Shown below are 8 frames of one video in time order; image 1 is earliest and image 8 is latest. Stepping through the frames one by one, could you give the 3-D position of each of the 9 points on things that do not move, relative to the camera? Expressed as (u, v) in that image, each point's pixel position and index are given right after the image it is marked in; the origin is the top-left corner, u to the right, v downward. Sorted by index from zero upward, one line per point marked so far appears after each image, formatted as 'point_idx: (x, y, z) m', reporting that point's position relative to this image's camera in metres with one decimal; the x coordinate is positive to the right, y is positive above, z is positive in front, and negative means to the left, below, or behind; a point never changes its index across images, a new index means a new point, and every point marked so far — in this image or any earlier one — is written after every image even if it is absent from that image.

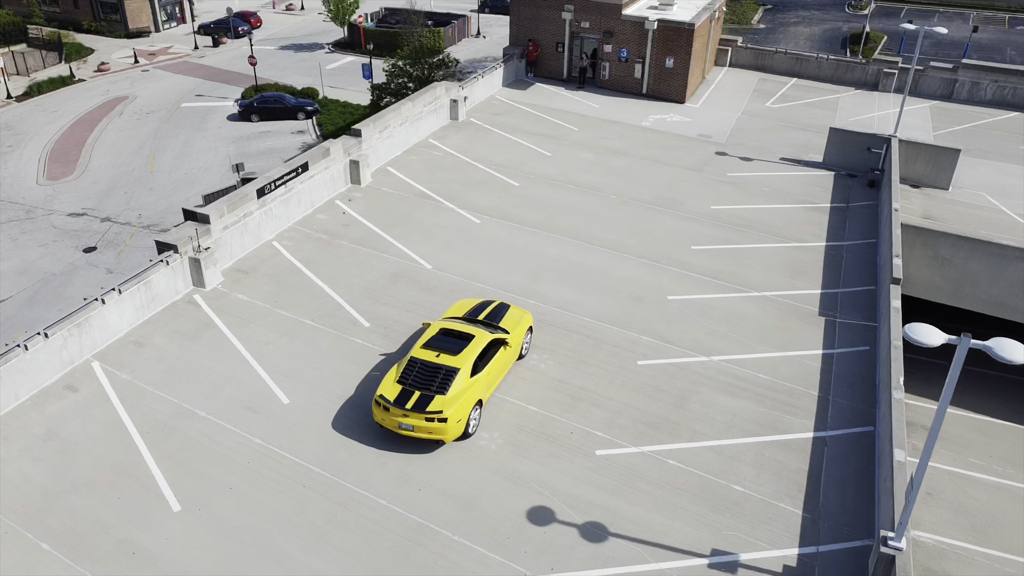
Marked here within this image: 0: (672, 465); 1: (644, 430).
0: (+2.7, -3.0, +13.7) m
1: (+2.4, -2.6, +14.5) m
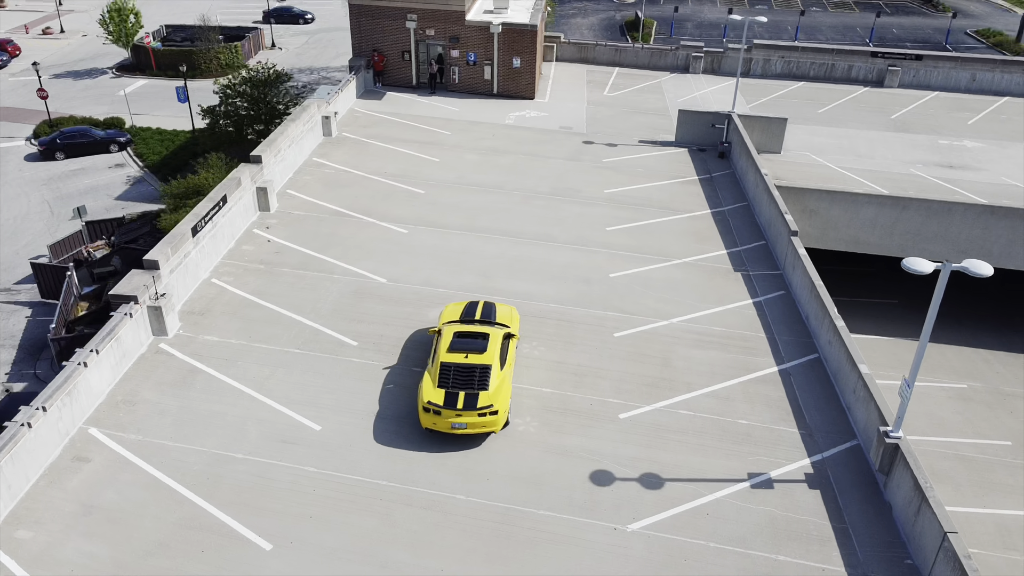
0: (+3.4, -2.5, +15.9) m
1: (+2.8, -2.1, +16.5) m
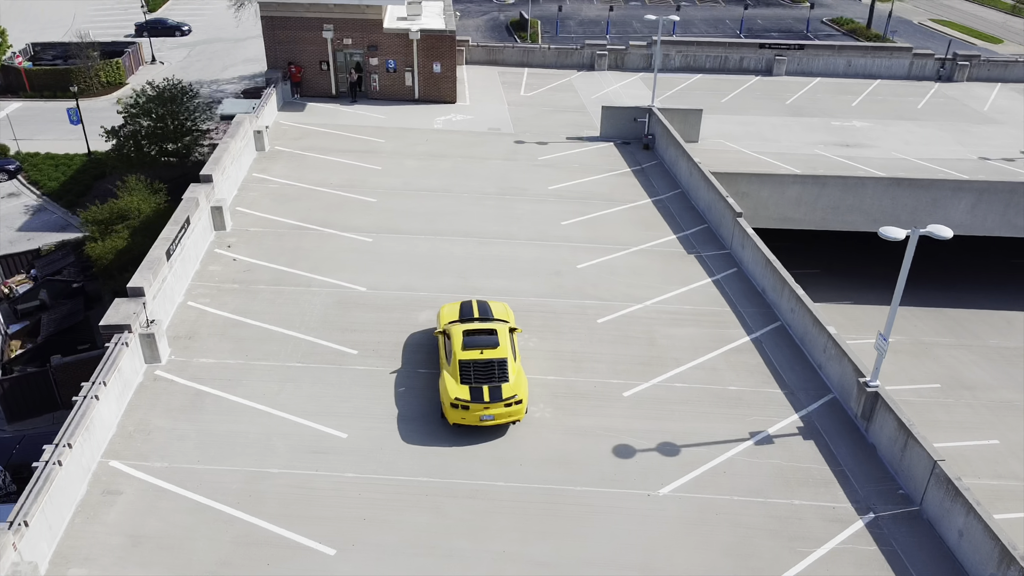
0: (+3.6, -2.1, +17.3) m
1: (+2.9, -1.8, +17.8) m
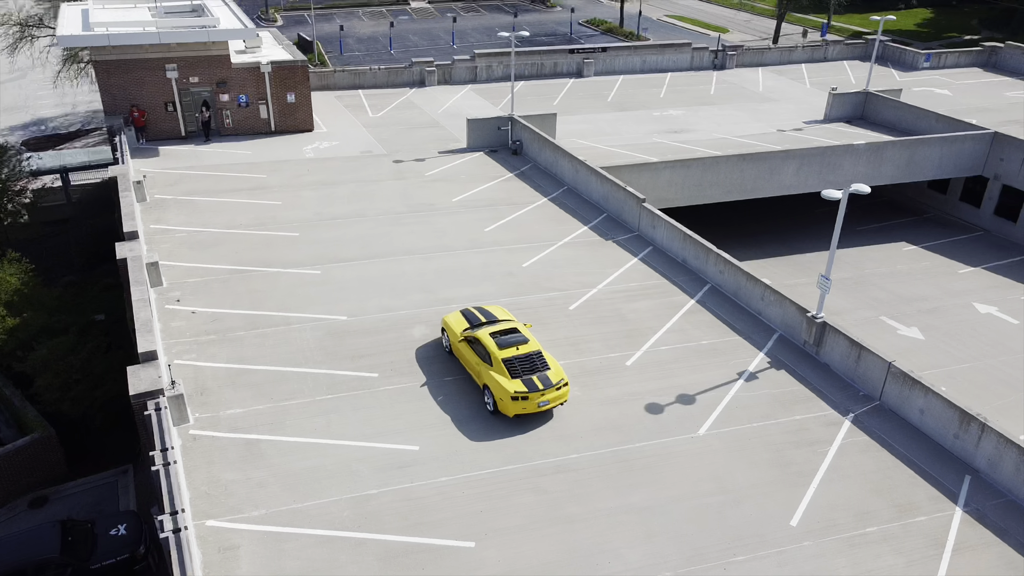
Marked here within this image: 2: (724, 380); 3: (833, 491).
0: (+3.8, -1.5, +20.2) m
1: (+3.0, -1.3, +20.6) m
2: (+5.0, -2.2, +19.1) m
3: (+6.3, -4.0, +15.9) m
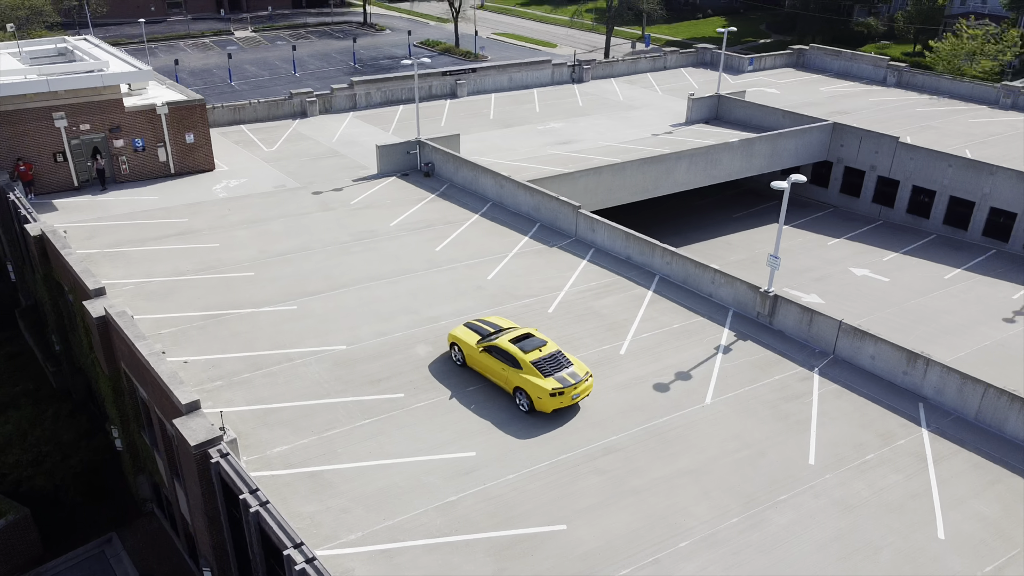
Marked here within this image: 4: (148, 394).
0: (+3.8, -1.4, +22.6) m
1: (+2.8, -1.3, +22.7) m
2: (+5.2, -1.8, +21.8) m
3: (+7.4, -3.4, +18.9) m
4: (-8.6, -2.6, +19.2) m
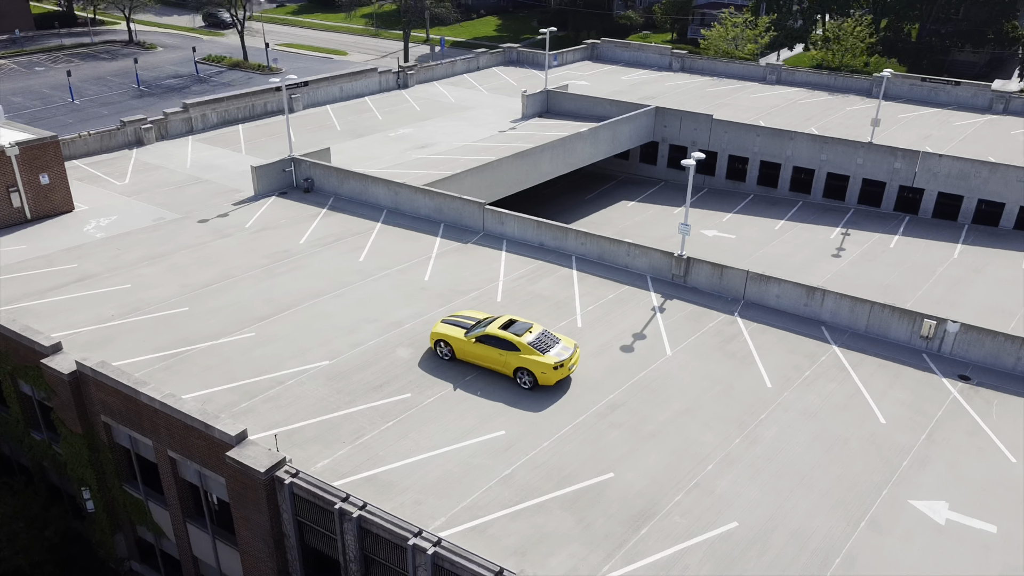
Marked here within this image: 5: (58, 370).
0: (+2.5, -0.7, +25.3) m
1: (+1.6, -0.7, +25.2) m
2: (+4.2, -0.9, +25.0) m
3: (+7.3, -2.1, +22.8) m
4: (-8.2, -3.5, +18.7) m
5: (-10.9, -2.0, +19.5) m
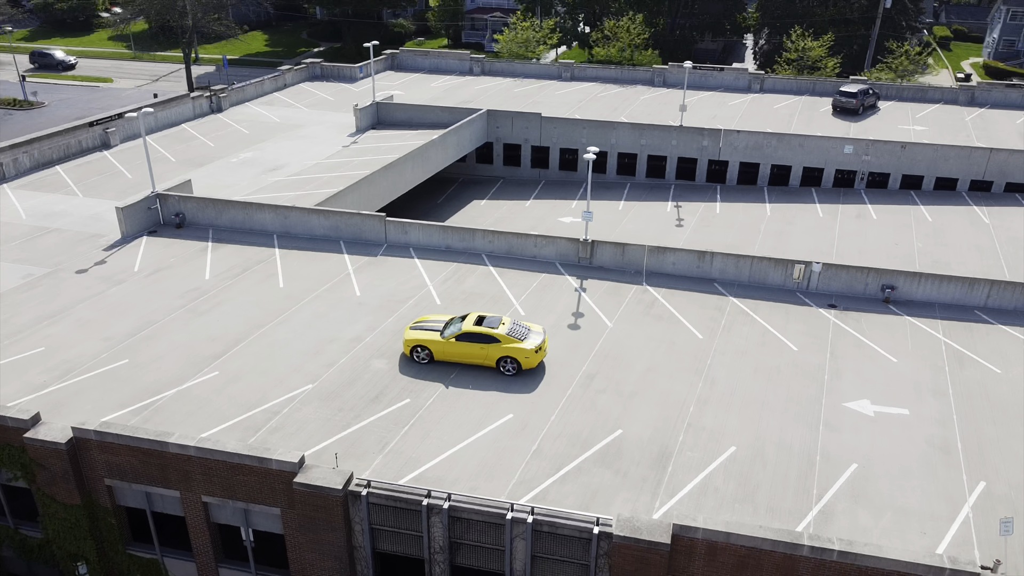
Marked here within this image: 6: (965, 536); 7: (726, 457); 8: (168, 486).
0: (+0.4, -0.4, +27.7) m
1: (-0.4, -0.5, +27.3) m
2: (+2.2, -0.3, +27.9) m
3: (+5.9, -1.0, +26.8) m
4: (-7.3, -4.6, +18.3) m
5: (-10.4, -3.5, +18.3) m
6: (+9.7, -5.3, +17.4) m
7: (+5.3, -4.2, +20.0) m
8: (-7.9, -4.5, +18.5) m
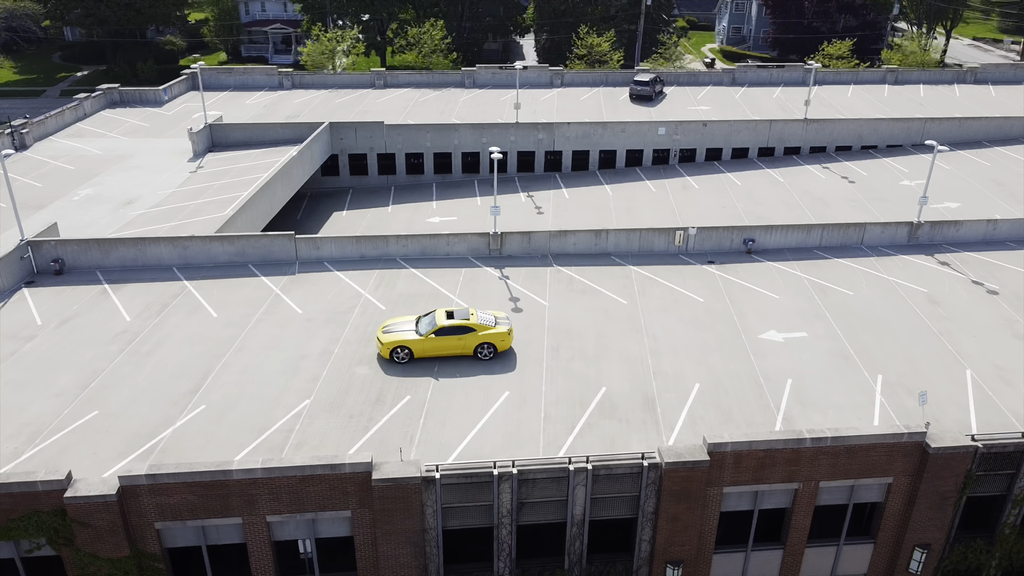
0: (-1.9, -0.2, +29.9) m
1: (-2.6, -0.4, +29.2) m
2: (-0.4, +0.1, +30.5) m
3: (+3.6, 0.0, +30.5) m
4: (-6.0, -5.2, +18.7) m
5: (-9.0, -4.5, +17.8) m
6: (+10.5, -3.6, +22.8) m
7: (+5.4, -3.1, +23.9) m
8: (-6.6, -5.2, +18.7) m
